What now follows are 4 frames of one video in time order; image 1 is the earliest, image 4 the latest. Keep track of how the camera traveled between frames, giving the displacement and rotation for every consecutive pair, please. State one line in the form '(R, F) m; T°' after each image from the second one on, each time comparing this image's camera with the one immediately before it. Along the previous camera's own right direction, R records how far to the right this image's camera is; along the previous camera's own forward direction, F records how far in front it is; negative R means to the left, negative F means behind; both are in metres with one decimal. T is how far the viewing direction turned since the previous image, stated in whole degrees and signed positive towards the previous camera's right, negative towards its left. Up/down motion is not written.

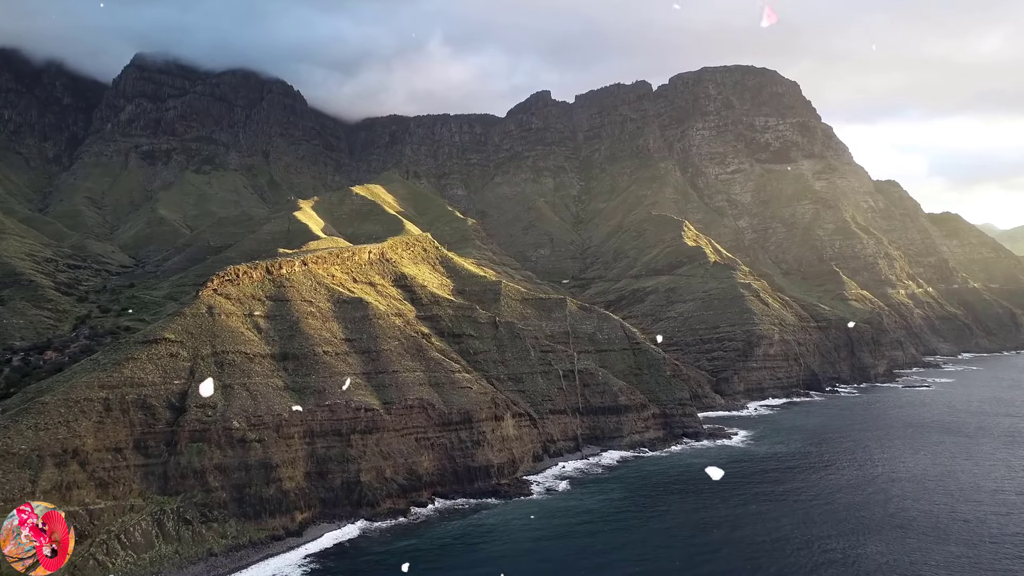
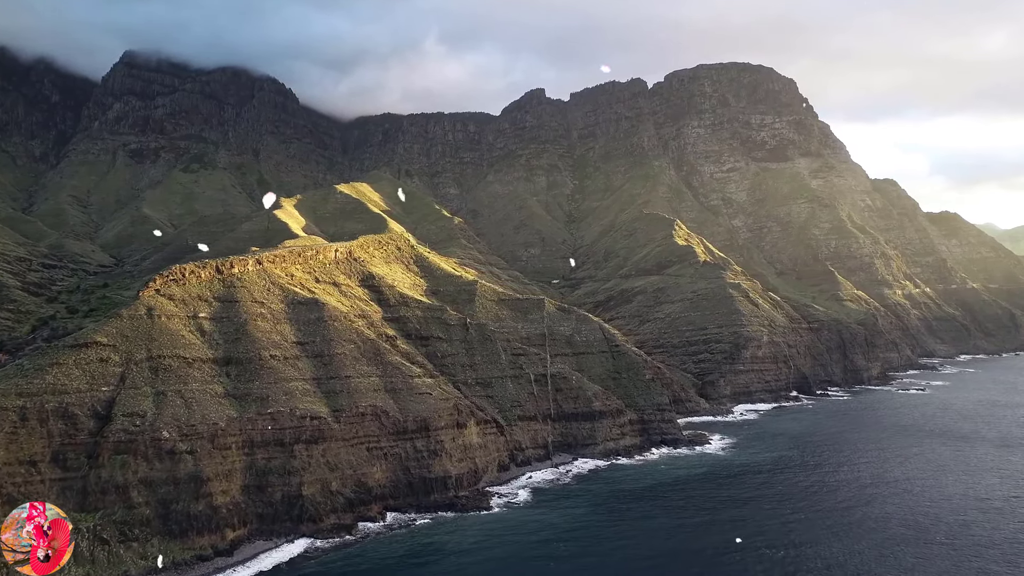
(+4.4, +4.2) m; 0°
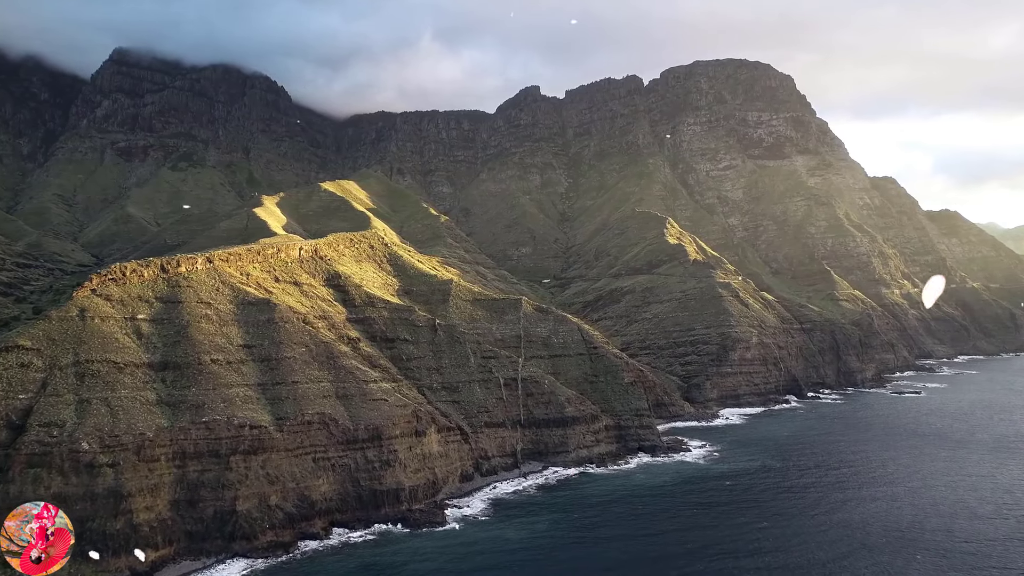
(+4.3, +4.4) m; 0°
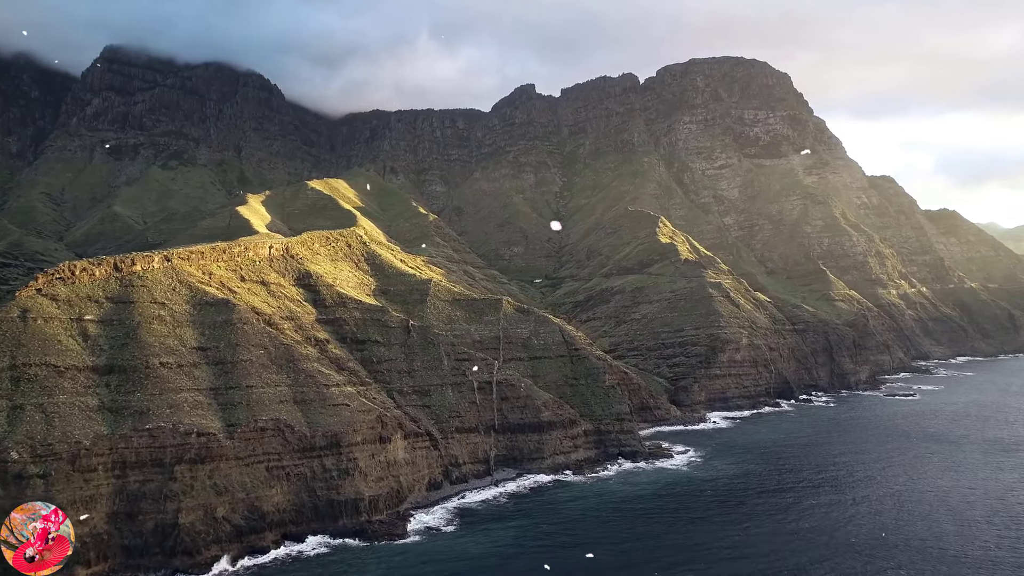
(+3.3, +3.2) m; 0°
